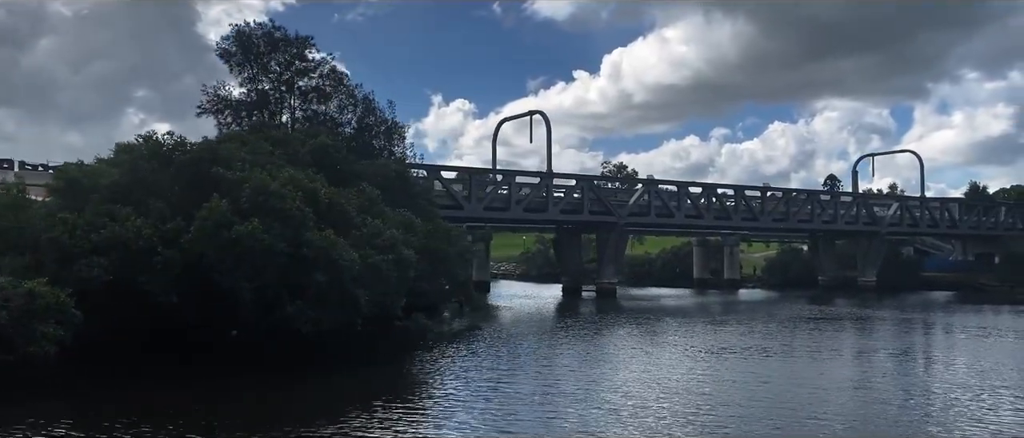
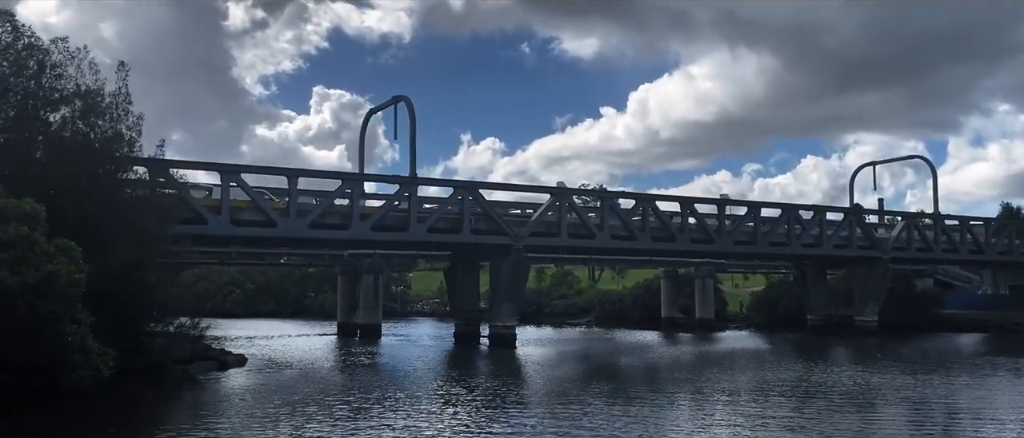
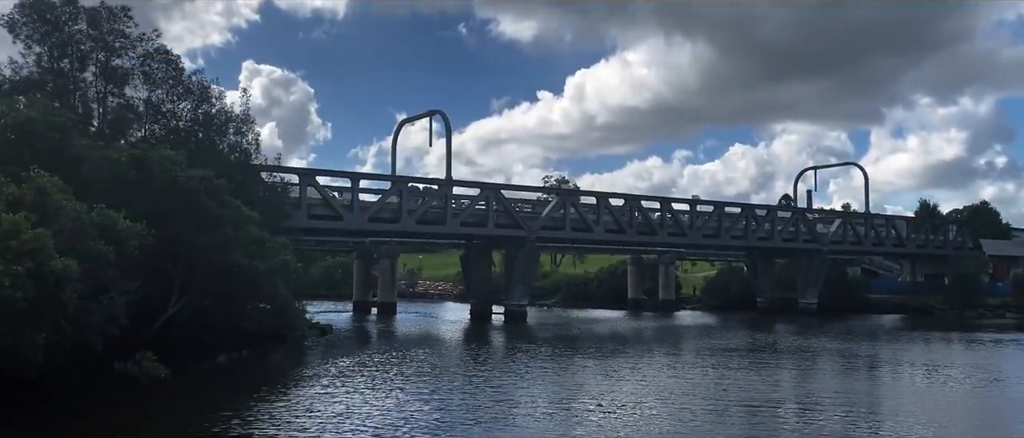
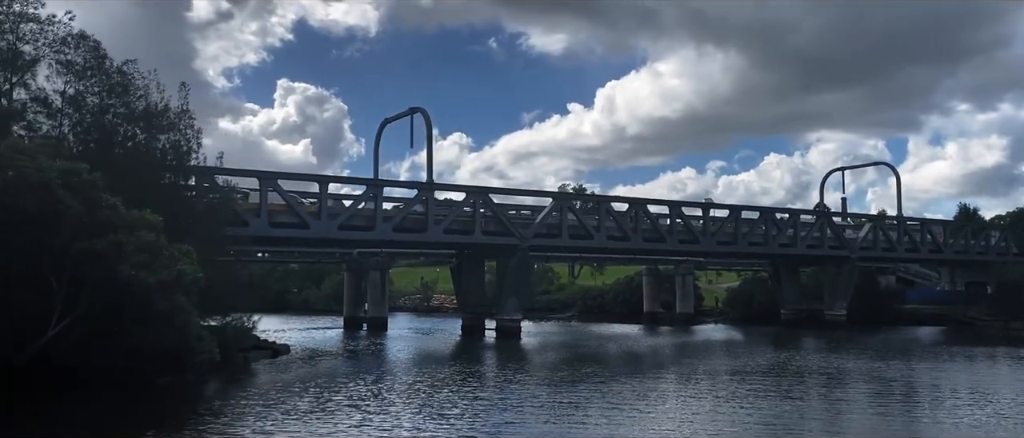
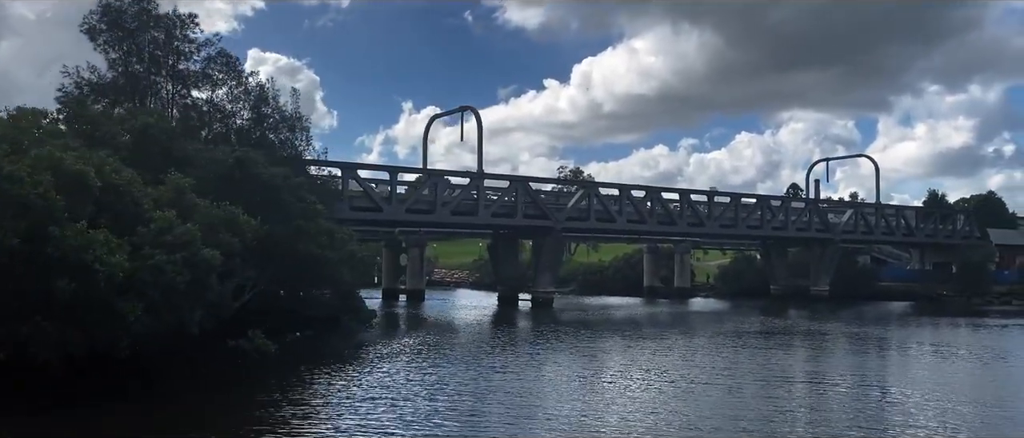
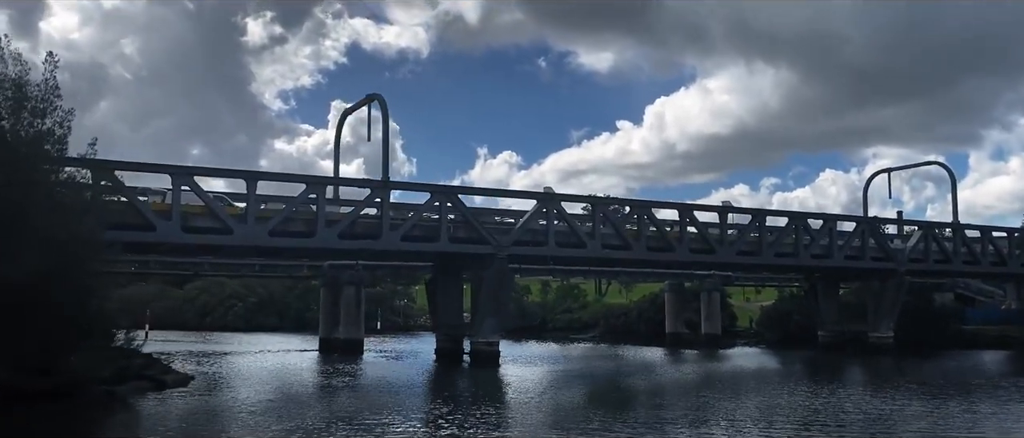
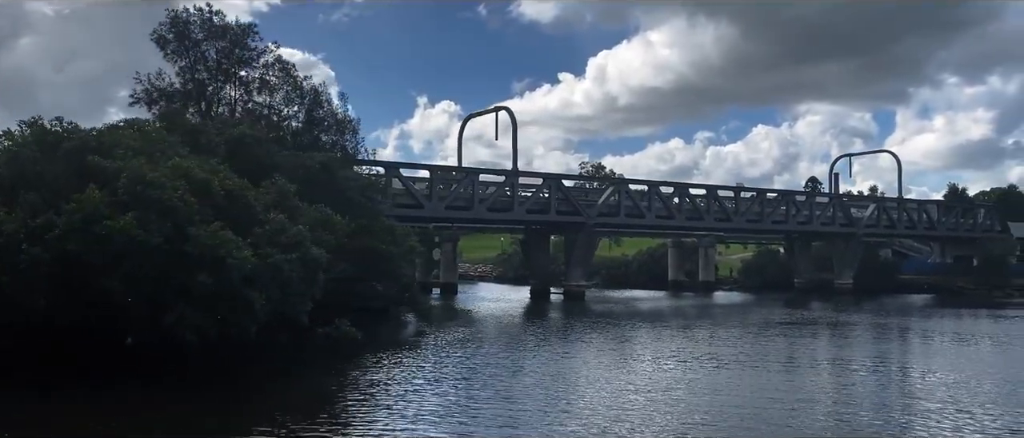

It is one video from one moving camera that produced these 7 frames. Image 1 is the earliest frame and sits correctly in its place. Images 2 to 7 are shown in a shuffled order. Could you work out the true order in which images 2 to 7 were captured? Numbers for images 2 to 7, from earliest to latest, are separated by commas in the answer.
7, 5, 3, 4, 2, 6
